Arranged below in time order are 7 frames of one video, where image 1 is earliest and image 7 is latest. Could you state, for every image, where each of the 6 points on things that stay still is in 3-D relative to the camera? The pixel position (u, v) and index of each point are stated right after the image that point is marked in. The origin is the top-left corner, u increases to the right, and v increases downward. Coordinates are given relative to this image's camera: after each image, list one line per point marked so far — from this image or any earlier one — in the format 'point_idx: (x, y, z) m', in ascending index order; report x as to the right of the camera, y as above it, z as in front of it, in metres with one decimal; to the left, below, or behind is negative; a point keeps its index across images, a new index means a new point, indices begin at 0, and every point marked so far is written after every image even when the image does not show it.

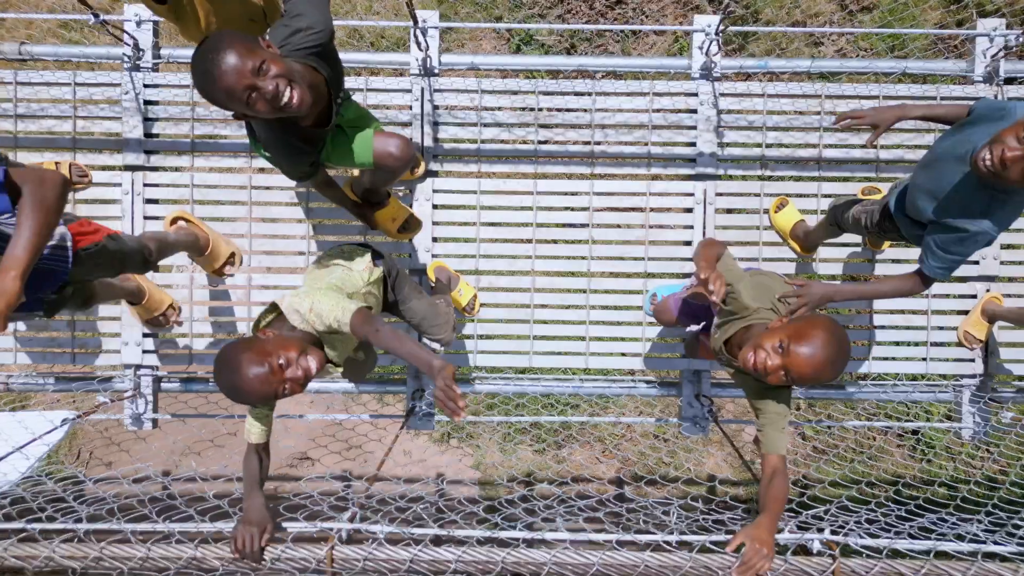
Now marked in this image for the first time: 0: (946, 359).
0: (+2.3, -0.4, +3.8) m
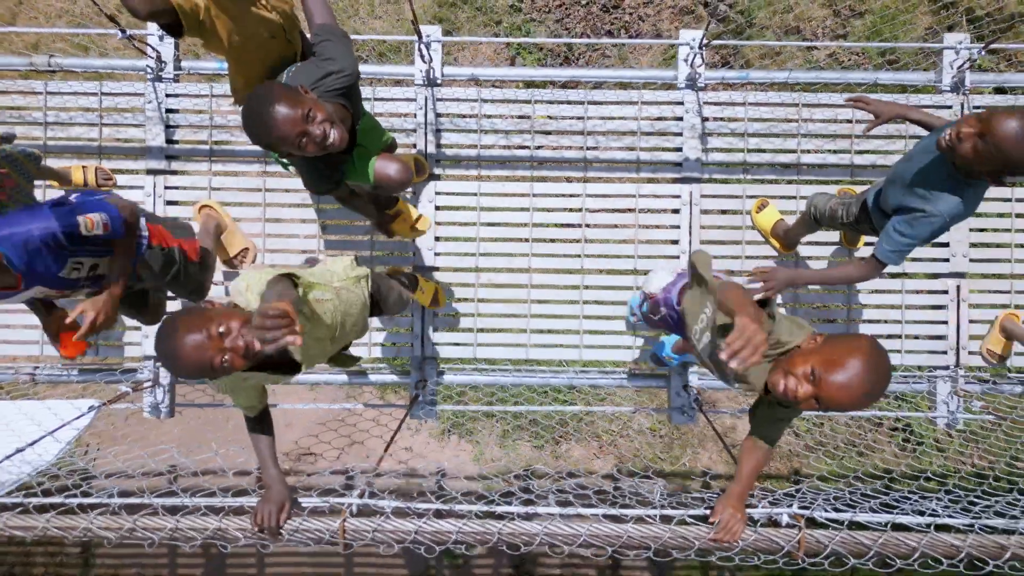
0: (+2.3, -0.3, +3.9) m
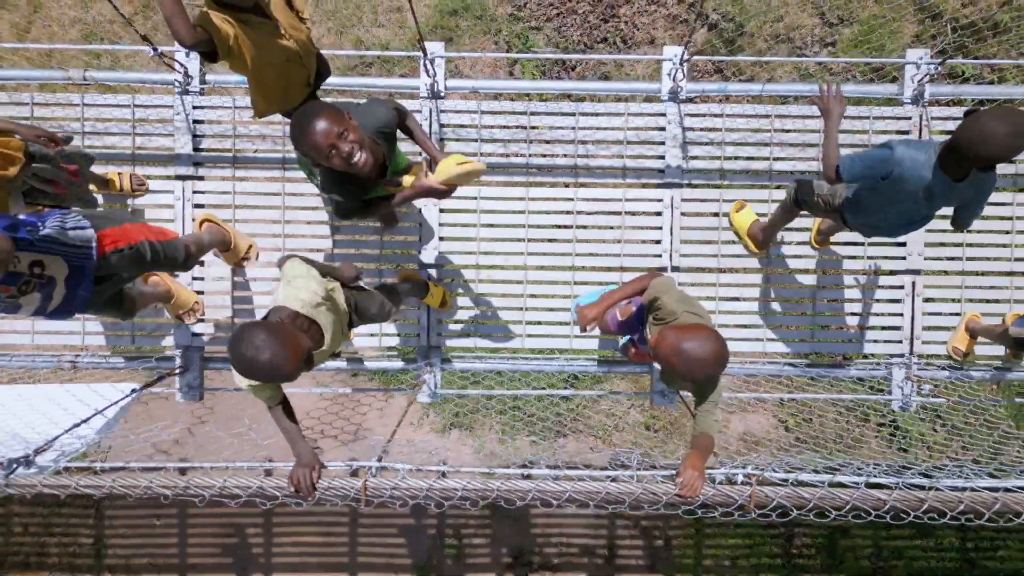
0: (+2.3, -0.3, +4.2) m
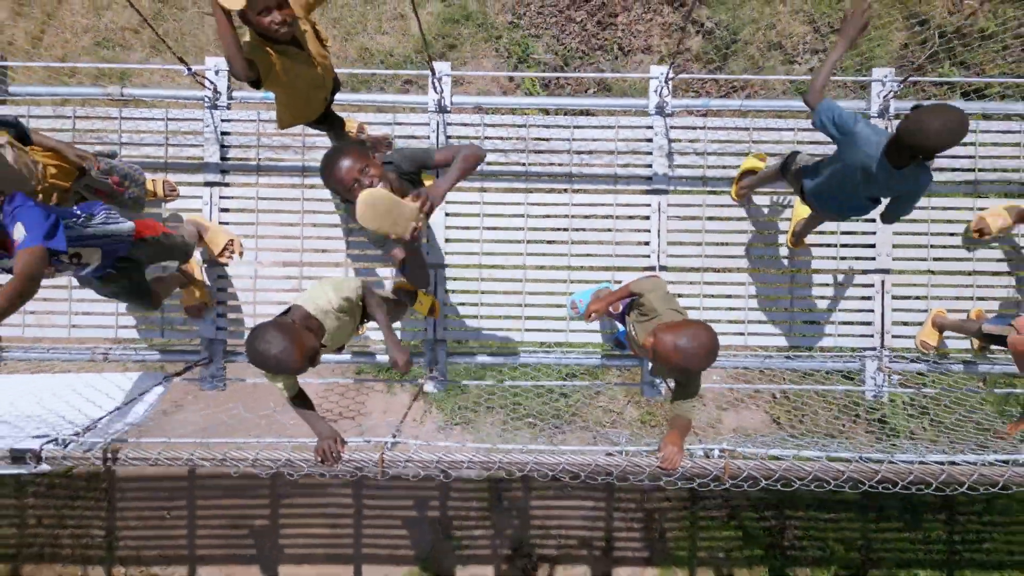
0: (+2.3, -0.3, +4.5) m
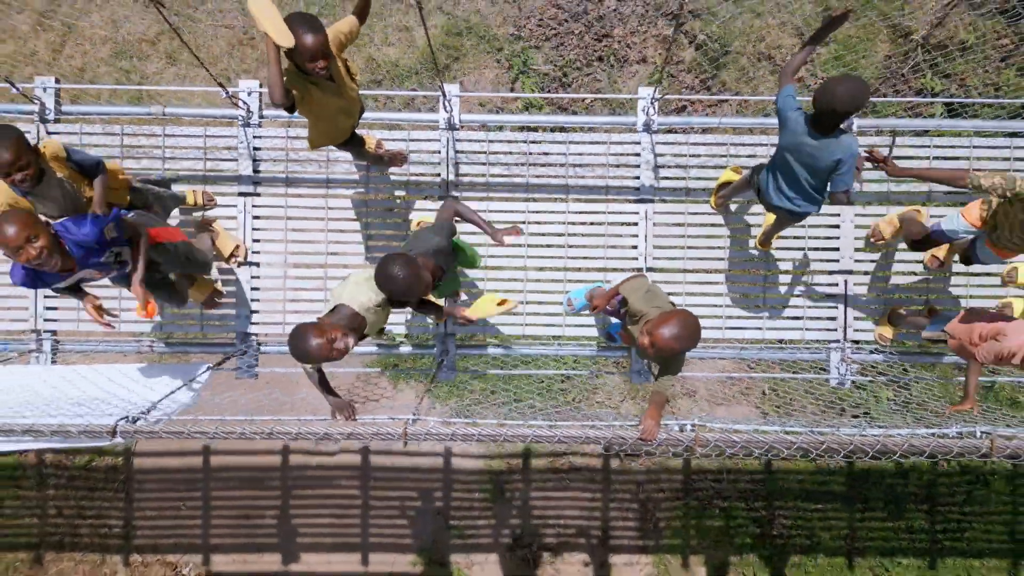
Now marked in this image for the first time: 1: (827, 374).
0: (+2.3, -0.3, +4.9) m
1: (+2.4, -0.7, +4.9) m
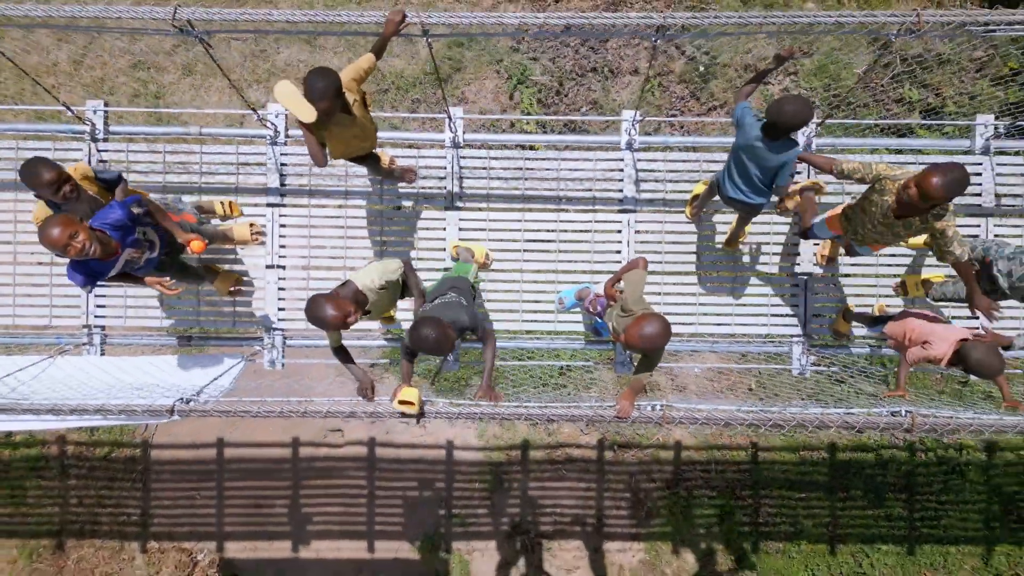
0: (+2.3, -0.3, +5.4) m
1: (+2.4, -0.7, +5.5) m
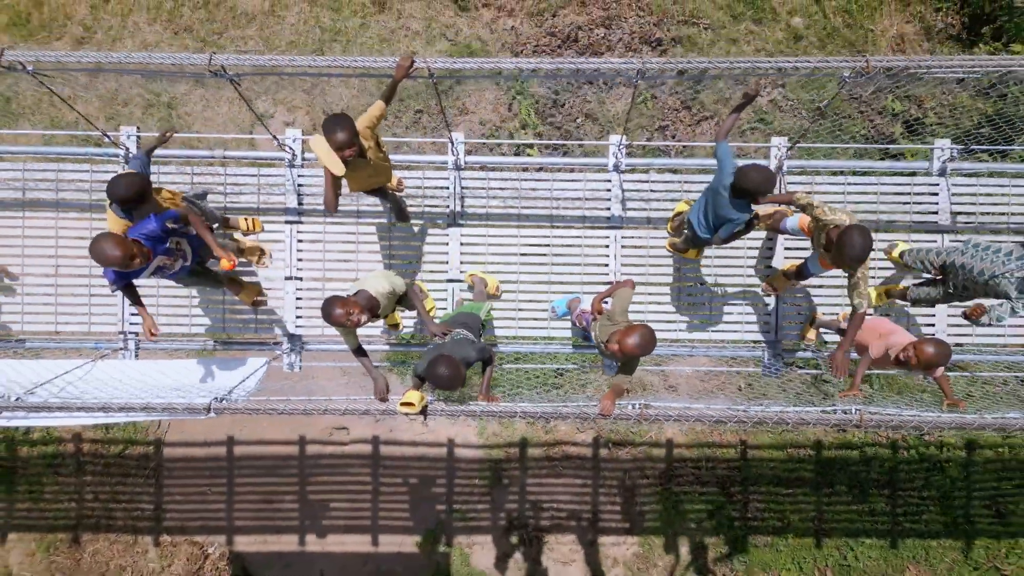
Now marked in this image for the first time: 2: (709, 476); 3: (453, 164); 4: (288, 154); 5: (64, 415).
0: (+2.3, -0.4, +5.9) m
1: (+2.4, -0.7, +5.9) m
2: (+2.2, -2.2, +7.5) m
3: (-0.5, +1.2, +5.8) m
4: (-2.0, +1.2, +5.6) m
5: (-2.9, -0.8, +4.2) m
